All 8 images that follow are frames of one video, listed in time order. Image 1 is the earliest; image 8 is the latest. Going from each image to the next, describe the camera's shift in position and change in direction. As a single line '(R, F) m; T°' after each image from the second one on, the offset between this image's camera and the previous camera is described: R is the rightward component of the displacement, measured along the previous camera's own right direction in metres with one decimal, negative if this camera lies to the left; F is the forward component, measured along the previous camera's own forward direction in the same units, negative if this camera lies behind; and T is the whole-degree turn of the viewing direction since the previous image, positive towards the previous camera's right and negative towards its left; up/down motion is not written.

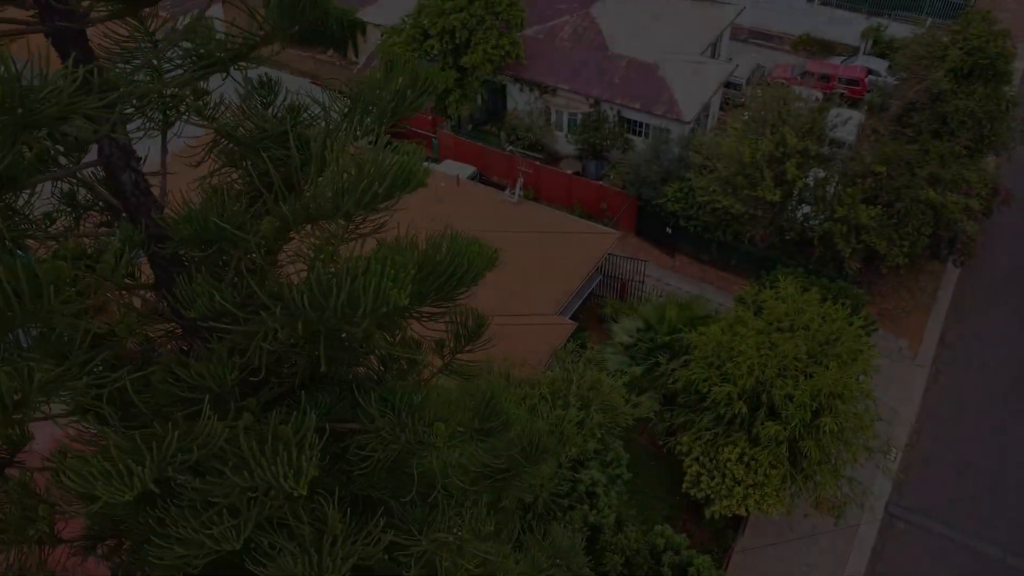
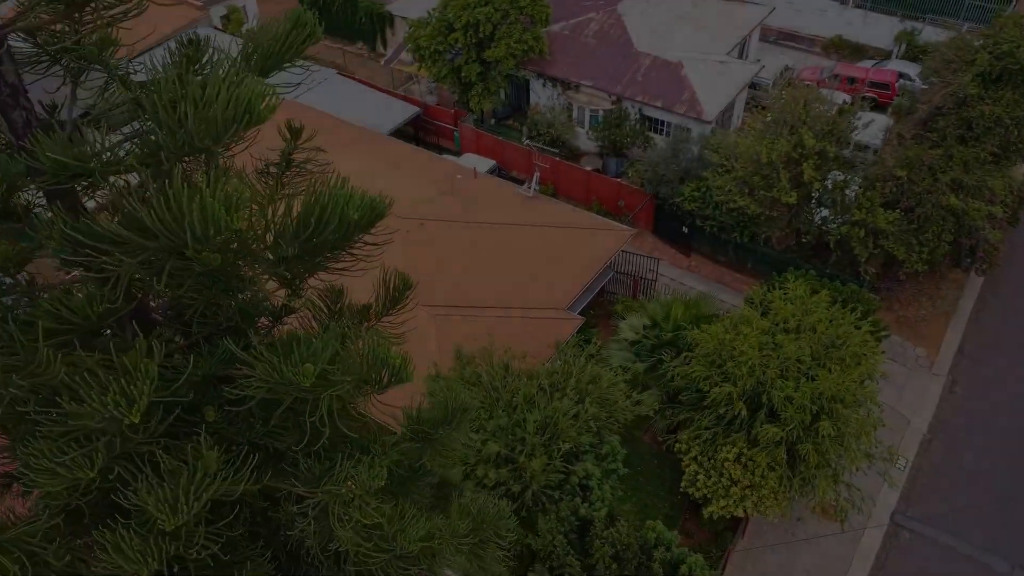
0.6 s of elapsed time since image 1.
(+0.6, 0.0) m; -2°
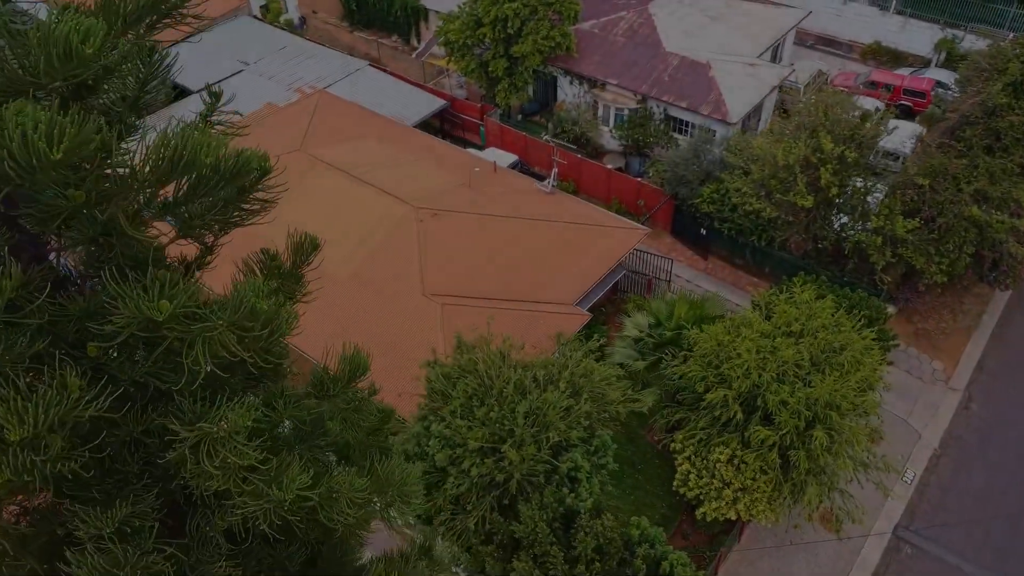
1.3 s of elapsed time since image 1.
(+0.8, -0.1) m; -3°
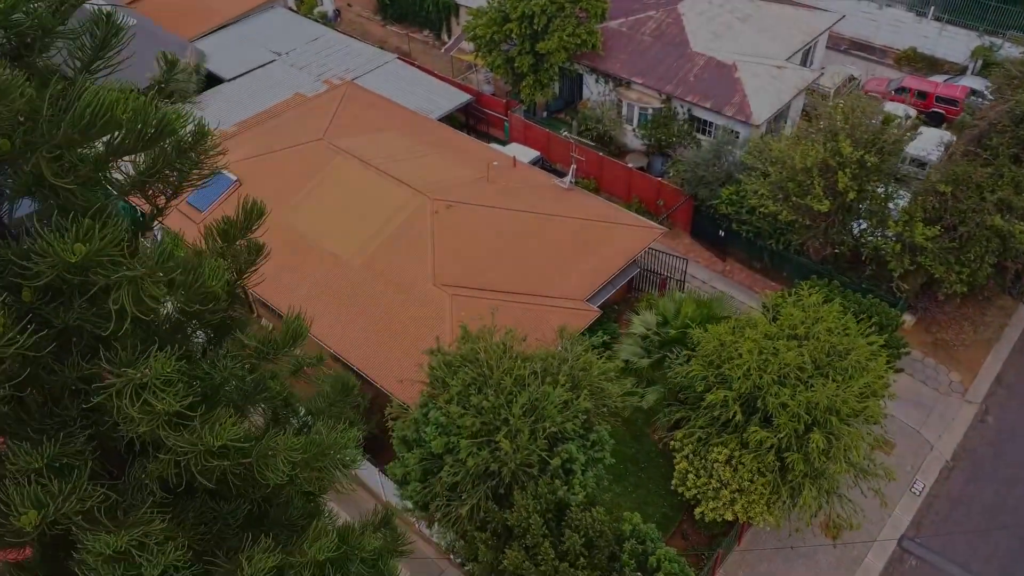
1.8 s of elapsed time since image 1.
(+0.6, -0.1) m; -2°
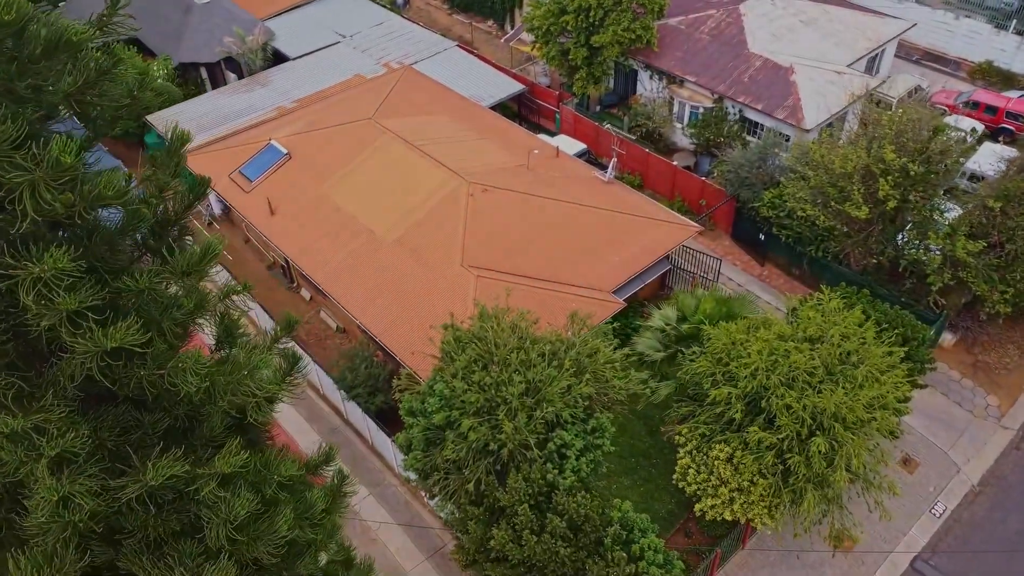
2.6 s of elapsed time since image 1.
(+1.1, -0.2) m; -5°
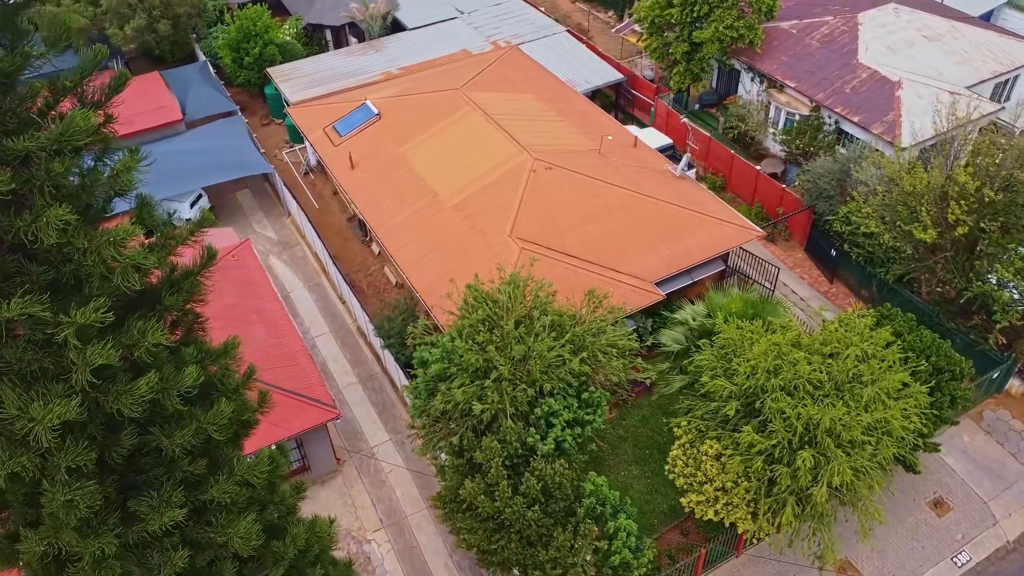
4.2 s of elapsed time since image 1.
(+2.4, -0.2) m; -9°
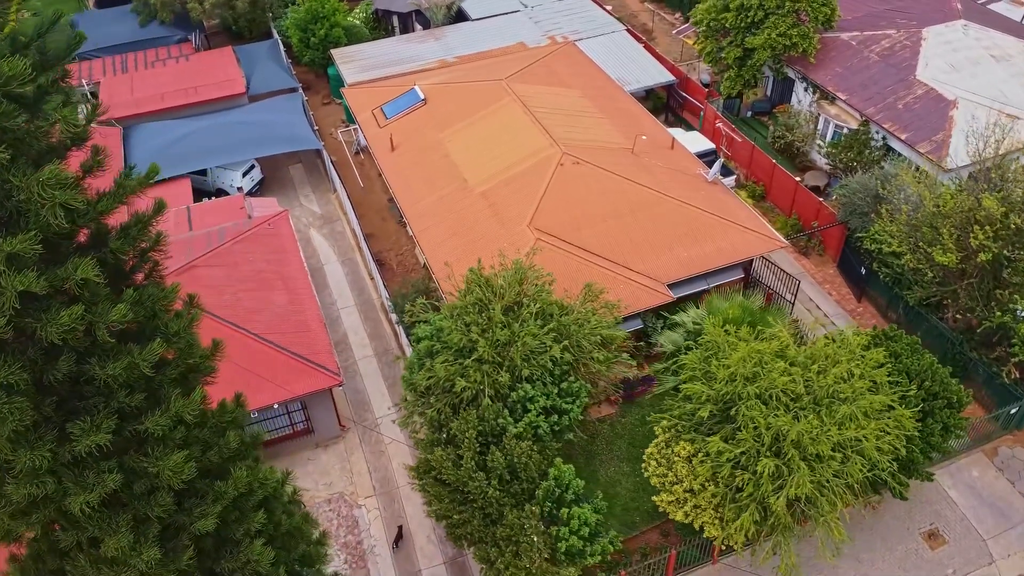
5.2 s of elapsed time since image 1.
(+1.8, -0.3) m; -6°
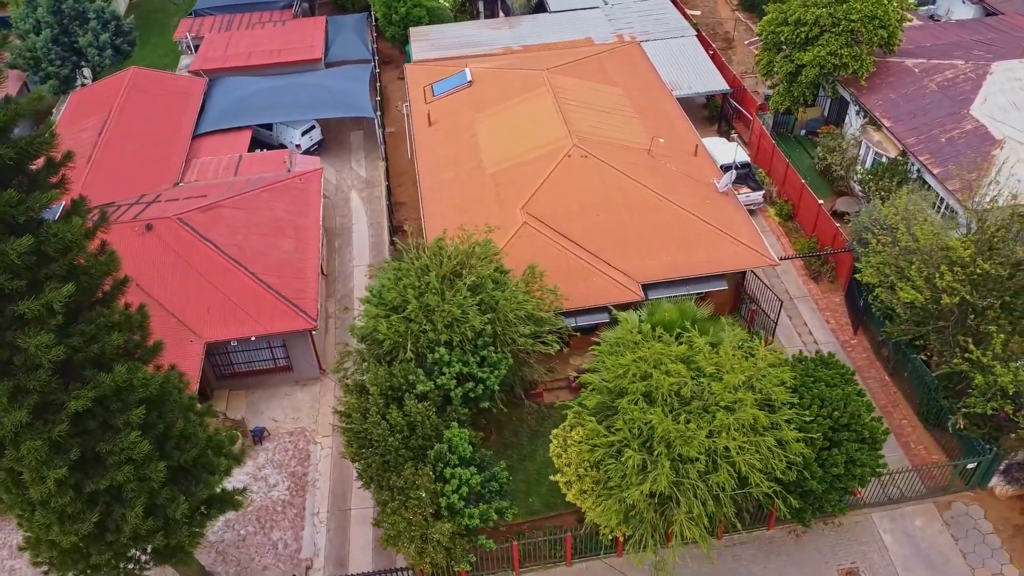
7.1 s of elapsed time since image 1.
(+4.0, -0.5) m; -9°
